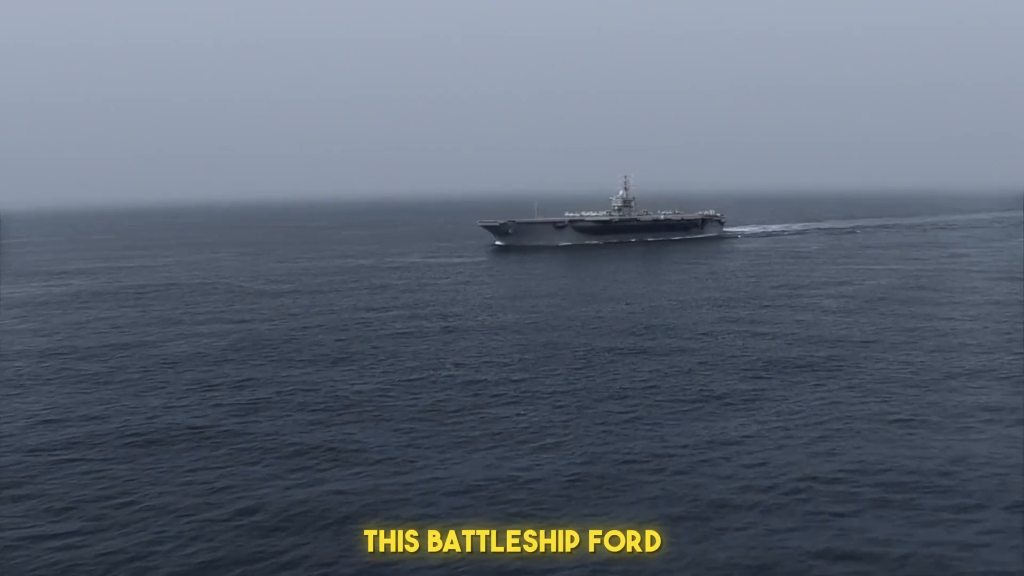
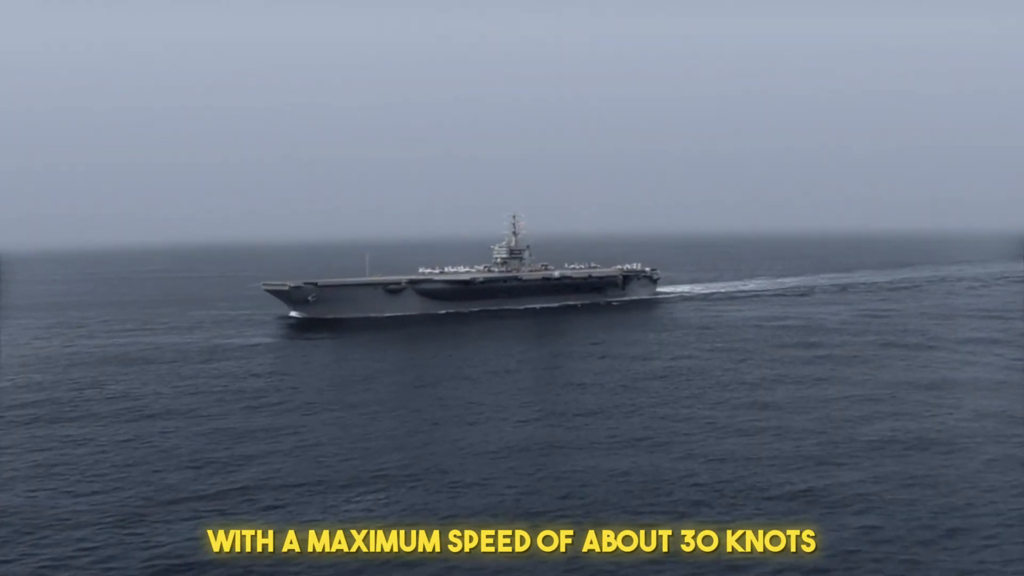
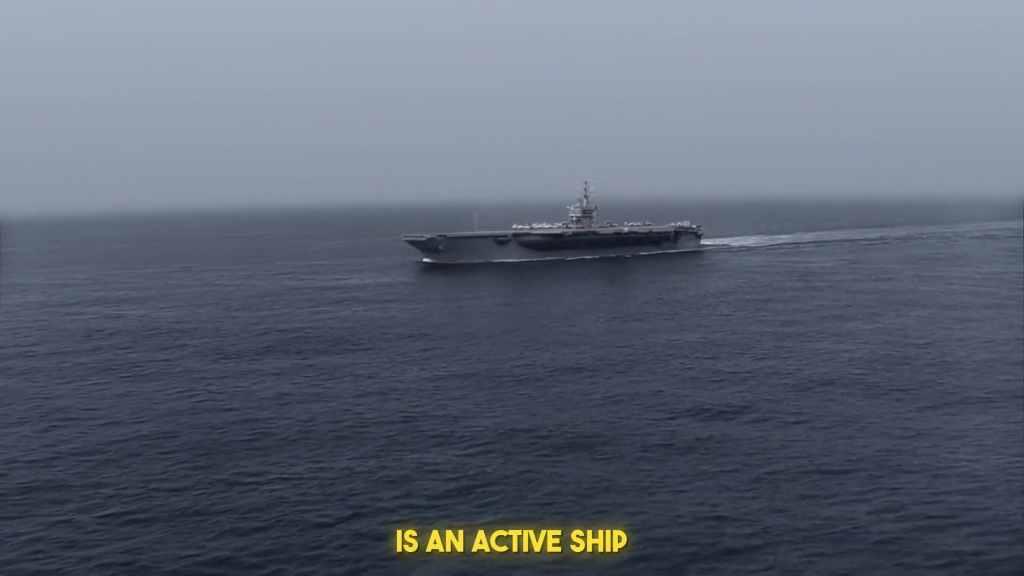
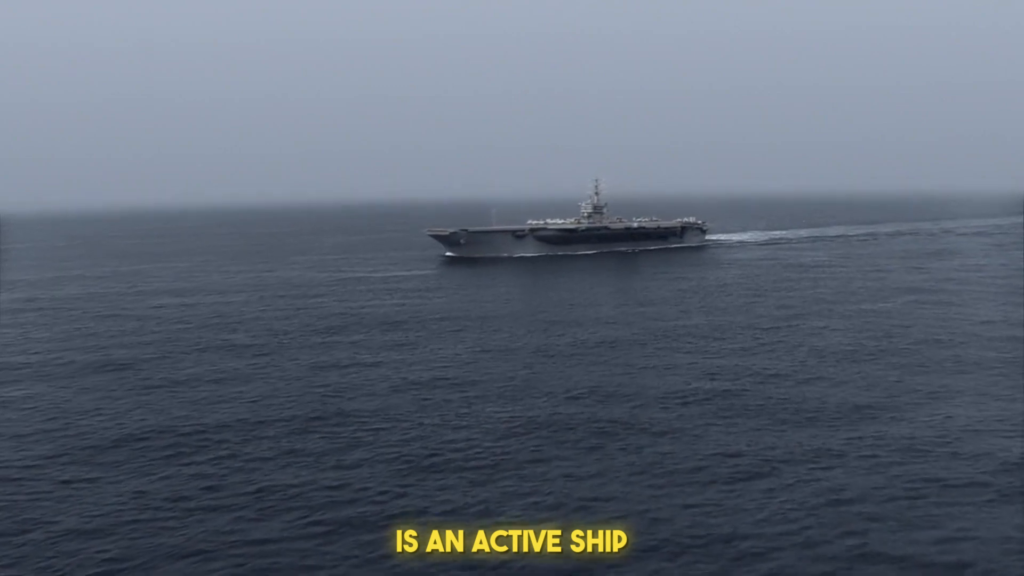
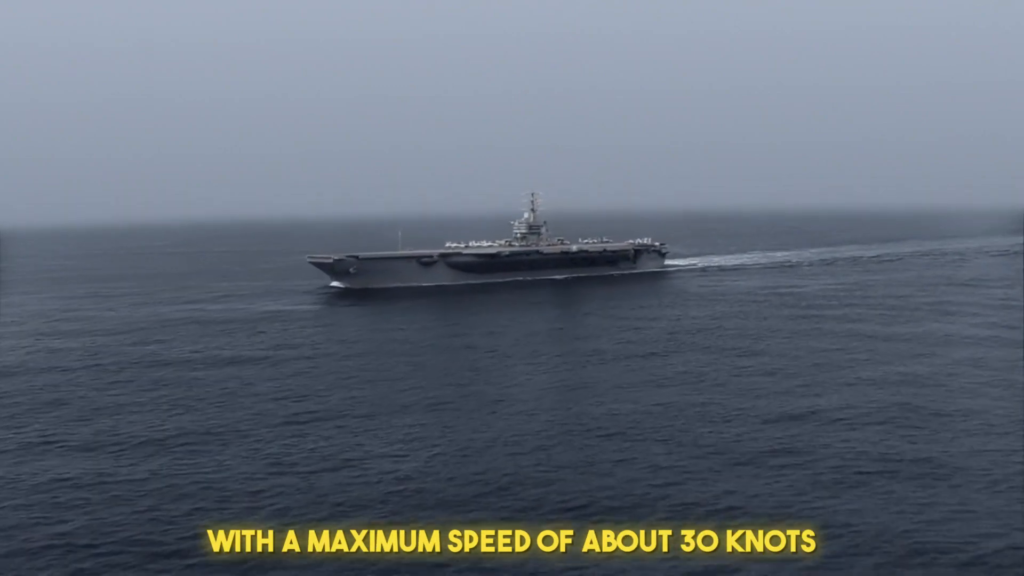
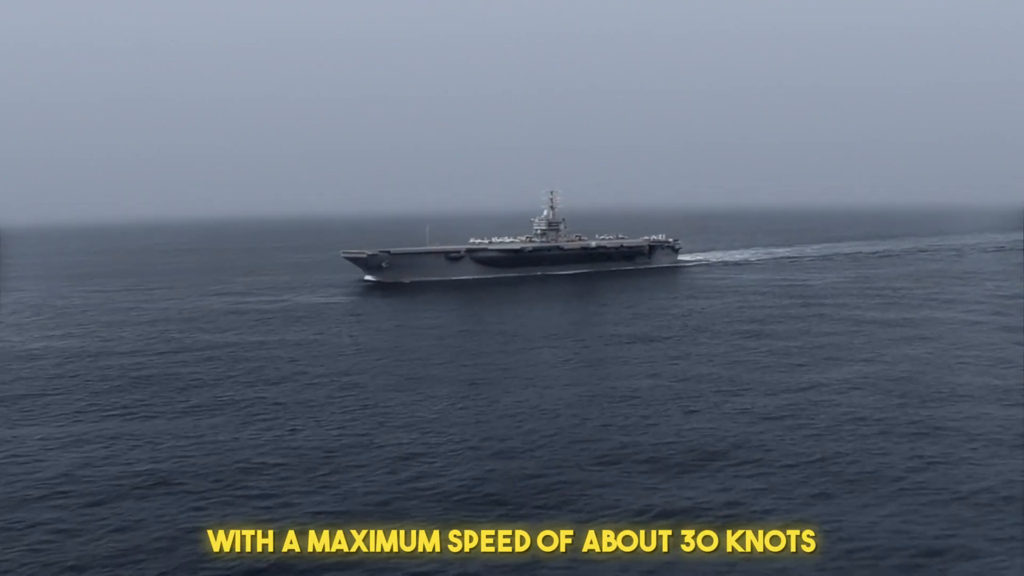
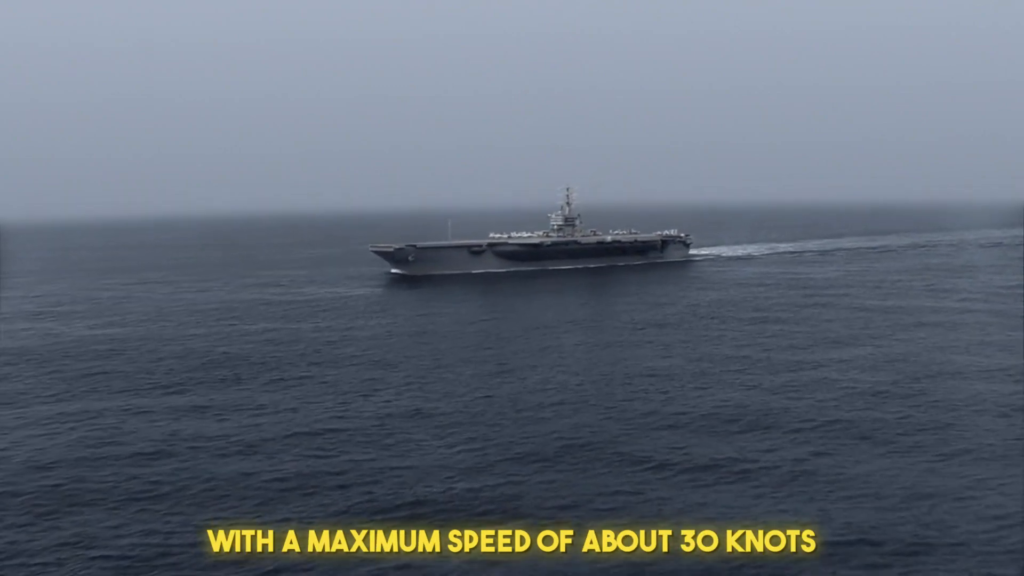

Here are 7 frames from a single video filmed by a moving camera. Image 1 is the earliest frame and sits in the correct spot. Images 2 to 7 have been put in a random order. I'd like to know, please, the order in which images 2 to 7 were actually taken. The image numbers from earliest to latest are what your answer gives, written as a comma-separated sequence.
4, 3, 7, 6, 5, 2
